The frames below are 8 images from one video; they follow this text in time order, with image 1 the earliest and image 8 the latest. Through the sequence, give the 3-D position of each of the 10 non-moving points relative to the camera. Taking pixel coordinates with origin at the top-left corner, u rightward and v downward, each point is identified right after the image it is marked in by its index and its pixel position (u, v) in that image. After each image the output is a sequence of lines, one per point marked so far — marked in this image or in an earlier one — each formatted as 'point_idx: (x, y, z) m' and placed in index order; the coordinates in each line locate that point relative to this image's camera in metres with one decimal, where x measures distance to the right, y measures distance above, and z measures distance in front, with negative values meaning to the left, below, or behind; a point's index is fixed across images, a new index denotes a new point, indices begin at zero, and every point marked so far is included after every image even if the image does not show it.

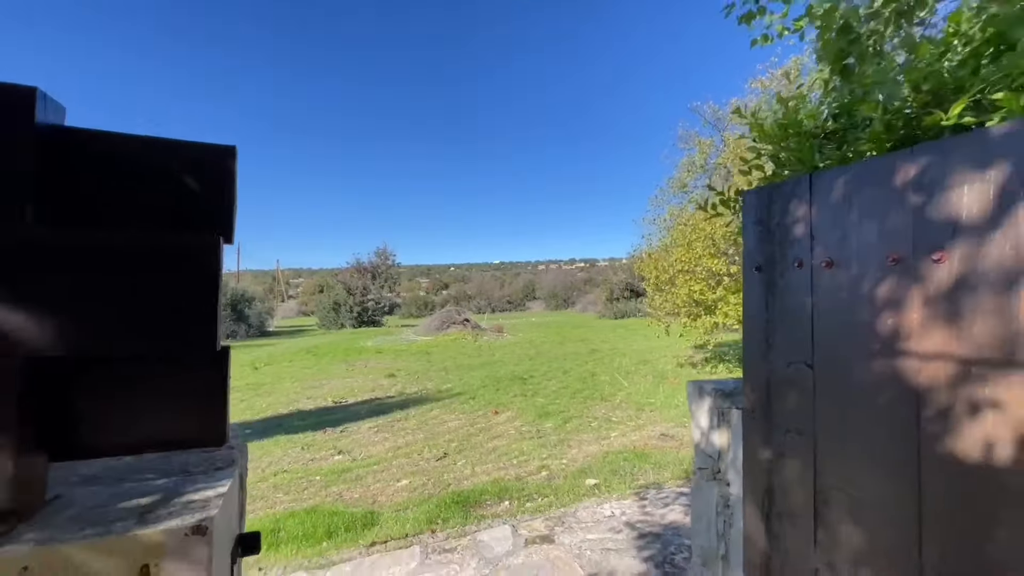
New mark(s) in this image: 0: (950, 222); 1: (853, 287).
0: (+0.8, +0.1, +0.8) m
1: (+0.7, 0.0, +1.0) m
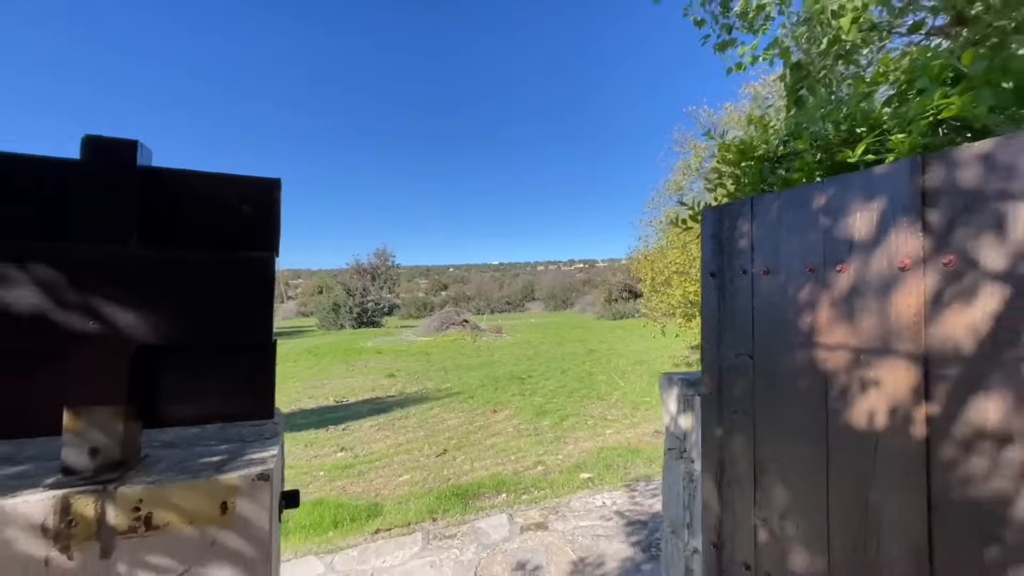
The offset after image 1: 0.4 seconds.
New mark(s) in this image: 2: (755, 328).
0: (+0.7, +0.1, +1.1) m
1: (+0.7, 0.0, +1.2) m
2: (+0.7, -0.1, +1.3) m
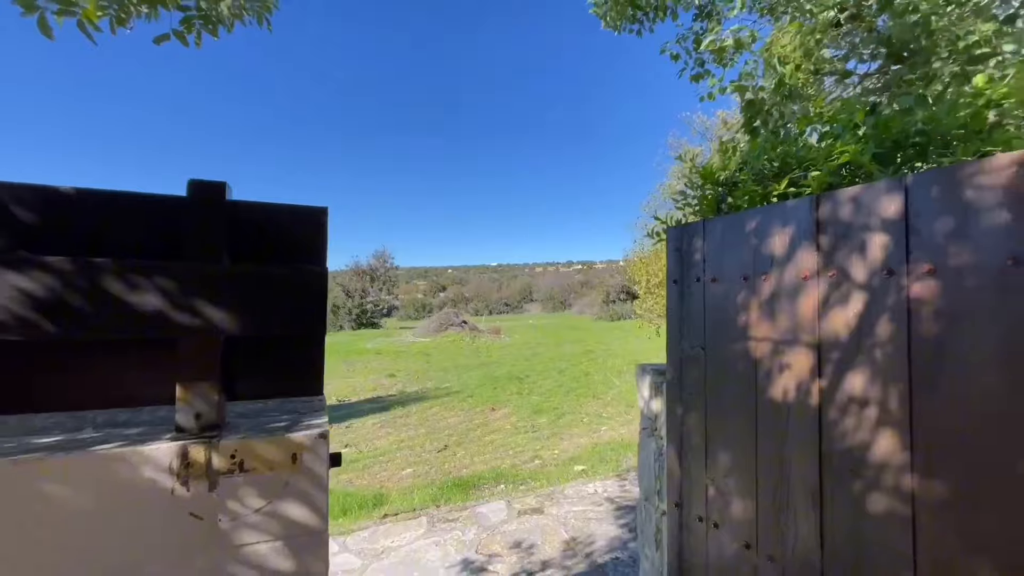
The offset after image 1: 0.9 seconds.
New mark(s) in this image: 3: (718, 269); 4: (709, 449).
0: (+0.7, +0.1, +1.4) m
1: (+0.7, 0.0, +1.5) m
2: (+0.7, -0.1, +1.6) m
3: (+0.7, +0.1, +1.5) m
4: (+0.7, -0.5, +1.6) m
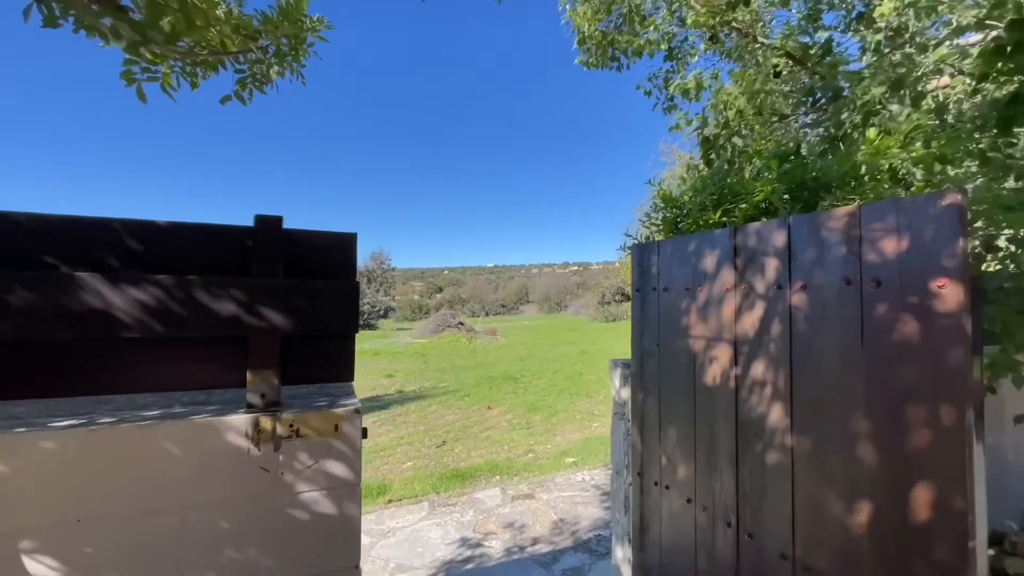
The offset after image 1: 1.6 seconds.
0: (+0.7, +0.1, +1.7) m
1: (+0.6, -0.1, +1.9) m
2: (+0.6, -0.2, +2.0) m
3: (+0.6, 0.0, +1.9) m
4: (+0.6, -0.6, +1.9) m
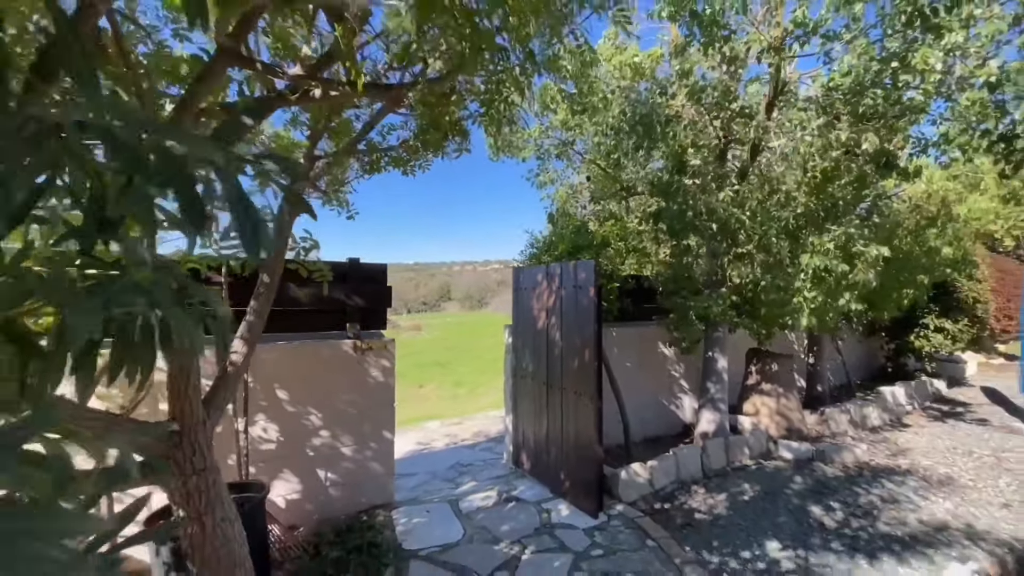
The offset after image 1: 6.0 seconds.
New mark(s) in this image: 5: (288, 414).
0: (+0.2, 0.0, +4.1) m
1: (+0.1, -0.1, +4.3) m
2: (+0.1, -0.2, +4.4) m
3: (+0.1, 0.0, +4.3) m
4: (+0.1, -0.6, +4.3) m
5: (-1.6, -0.9, +3.4) m
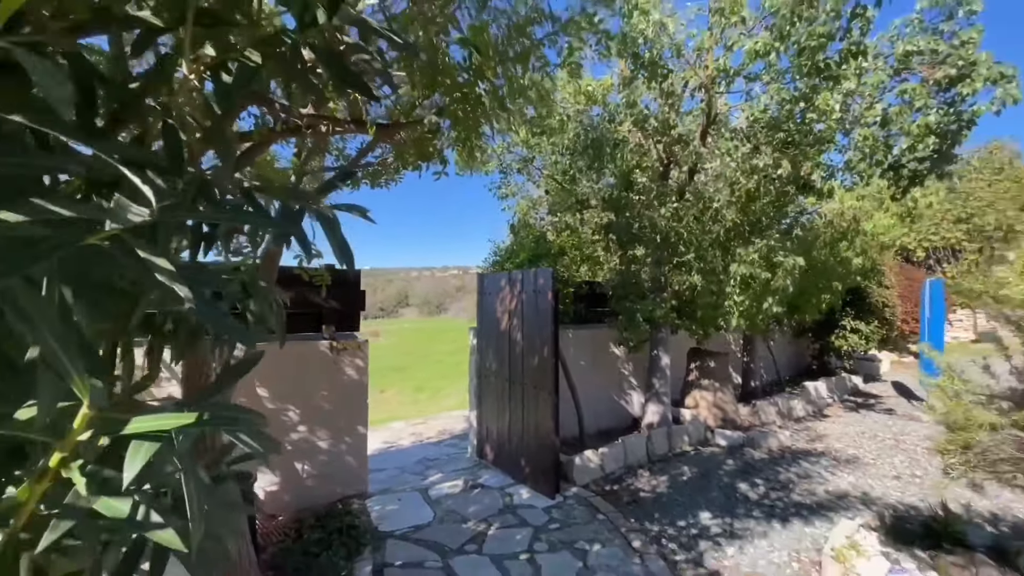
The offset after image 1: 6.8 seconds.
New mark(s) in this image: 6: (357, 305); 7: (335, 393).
0: (-0.1, 0.0, +4.5) m
1: (-0.2, -0.1, +4.6) m
2: (-0.2, -0.2, +4.7) m
3: (-0.2, 0.0, +4.7) m
4: (-0.2, -0.6, +4.7) m
5: (-1.8, -0.9, +3.6) m
6: (-1.3, -0.2, +4.1) m
7: (-1.4, -0.8, +3.9) m
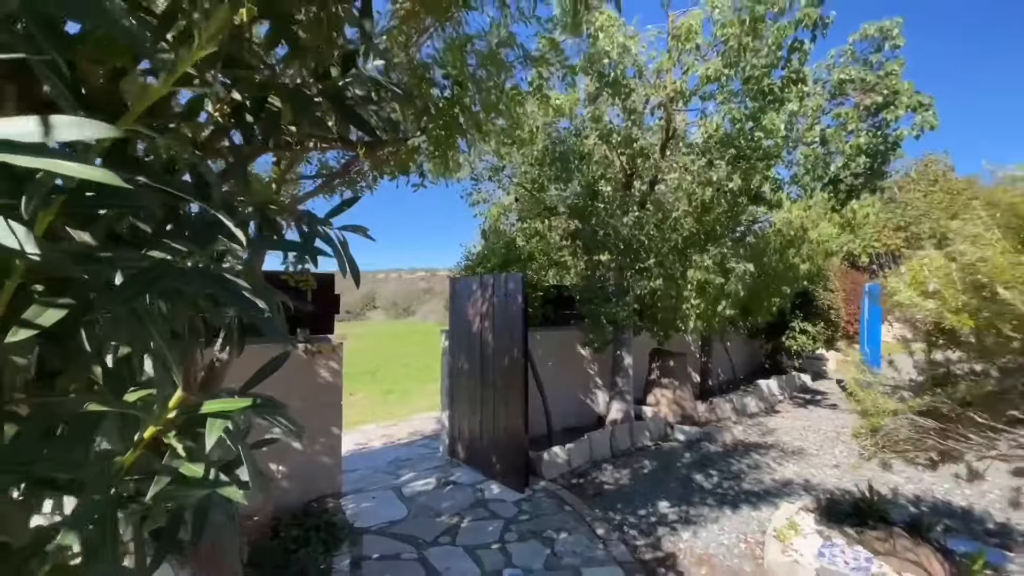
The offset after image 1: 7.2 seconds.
0: (-0.4, 0.0, +4.7) m
1: (-0.5, -0.1, +4.8) m
2: (-0.5, -0.2, +4.9) m
3: (-0.5, -0.1, +4.8) m
4: (-0.5, -0.7, +4.9) m
5: (-2.1, -1.0, +3.6) m
6: (-1.6, -0.2, +4.2) m
7: (-1.7, -0.9, +3.9) m
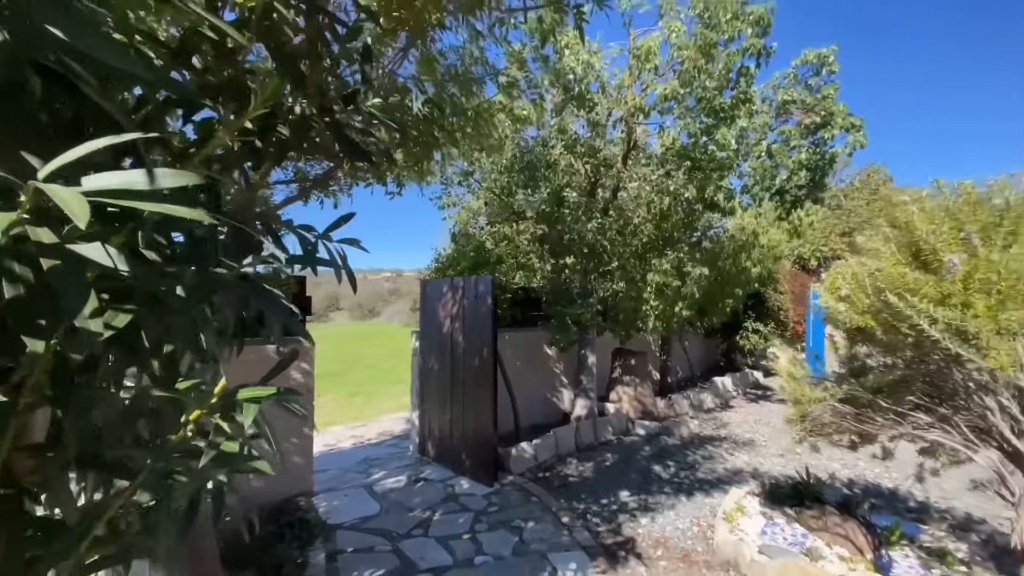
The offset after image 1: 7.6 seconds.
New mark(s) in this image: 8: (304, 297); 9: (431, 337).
0: (-0.7, -0.1, +4.8) m
1: (-0.8, -0.2, +4.9) m
2: (-0.9, -0.3, +5.0) m
3: (-0.8, -0.1, +5.0) m
4: (-0.8, -0.7, +5.0) m
5: (-2.3, -1.0, +3.6) m
6: (-1.9, -0.2, +4.2) m
7: (-1.9, -0.9, +4.0) m
8: (-1.9, -0.1, +4.2) m
9: (-0.9, -0.5, +5.0) m
